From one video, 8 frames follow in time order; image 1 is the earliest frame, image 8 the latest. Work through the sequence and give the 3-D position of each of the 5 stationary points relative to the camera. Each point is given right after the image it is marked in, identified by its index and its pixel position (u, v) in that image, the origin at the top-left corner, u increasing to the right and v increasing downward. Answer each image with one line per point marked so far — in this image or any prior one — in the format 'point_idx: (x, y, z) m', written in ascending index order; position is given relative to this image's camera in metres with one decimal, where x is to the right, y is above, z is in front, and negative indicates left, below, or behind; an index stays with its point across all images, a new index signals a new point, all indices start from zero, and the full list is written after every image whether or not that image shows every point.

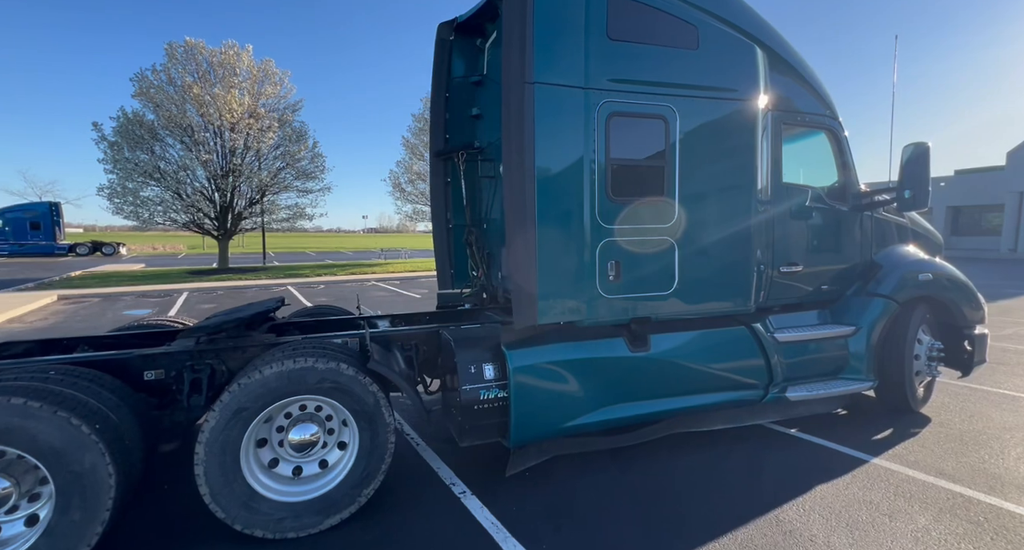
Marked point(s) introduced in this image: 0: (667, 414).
0: (+1.1, -1.0, +3.3) m
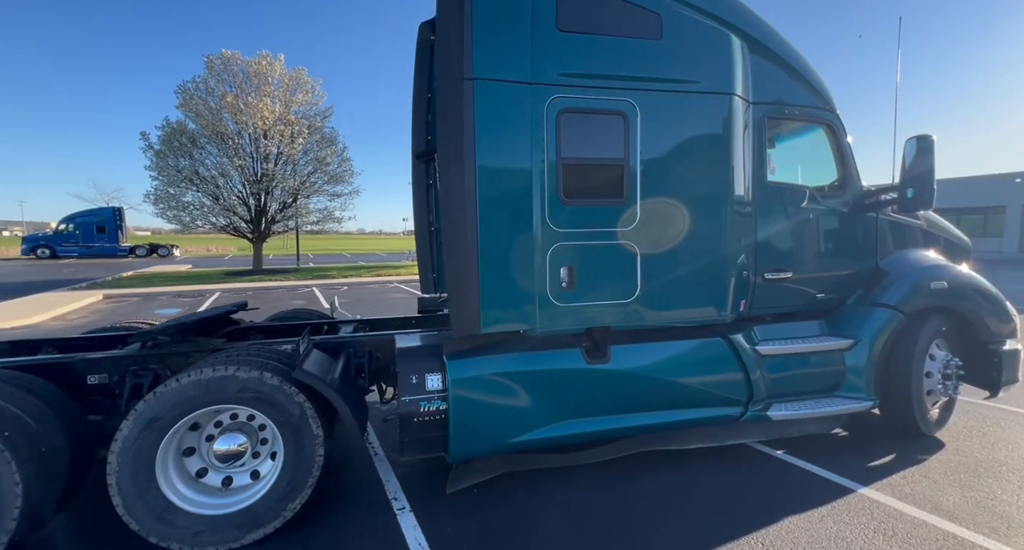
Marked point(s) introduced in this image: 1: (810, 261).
0: (+0.8, -1.0, +3.1) m
1: (+2.4, +0.1, +3.6) m
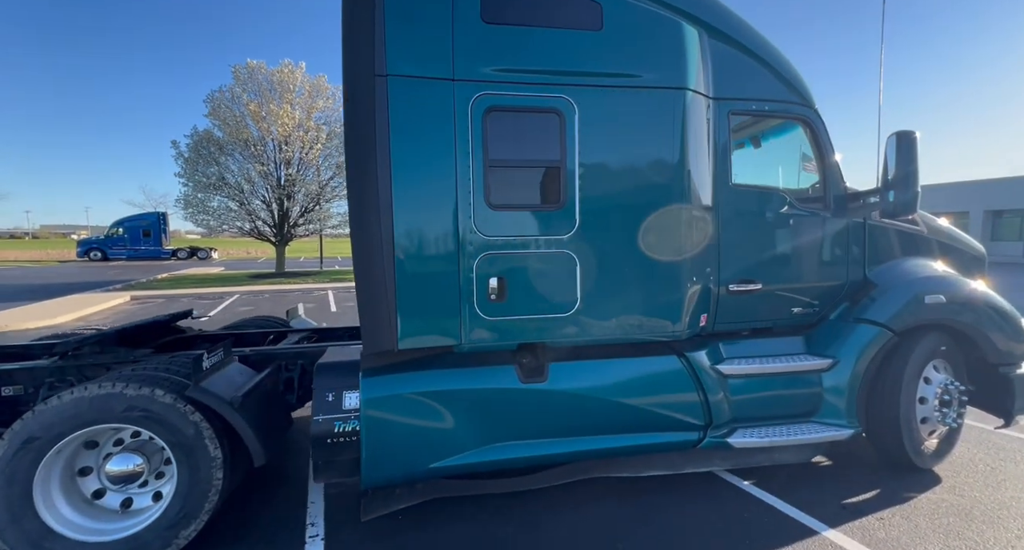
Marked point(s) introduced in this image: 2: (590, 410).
0: (+0.4, -1.1, +2.8) m
1: (+2.0, 0.0, +3.2) m
2: (+0.5, -0.8, +2.8) m
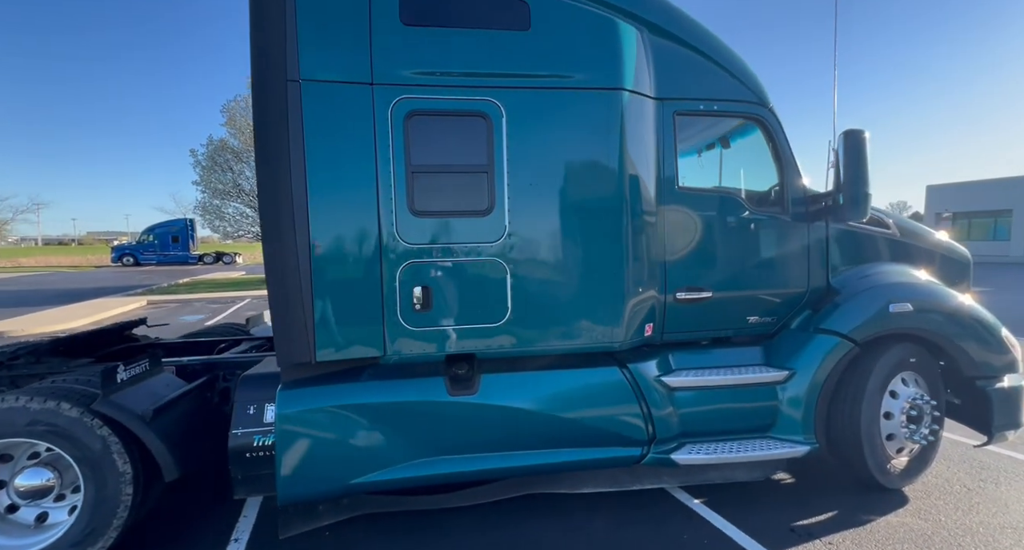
0: (0.0, -1.2, +2.7) m
1: (+1.6, 0.0, +3.1) m
2: (+0.1, -0.9, +2.7) m
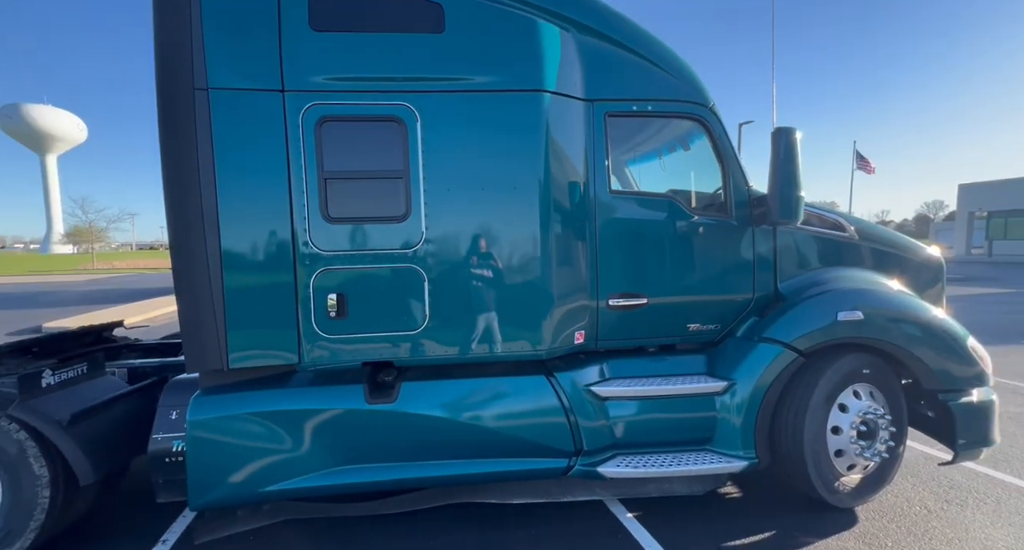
0: (-0.5, -1.2, +2.7) m
1: (+1.2, 0.0, +2.9) m
2: (-0.4, -0.9, +2.6) m
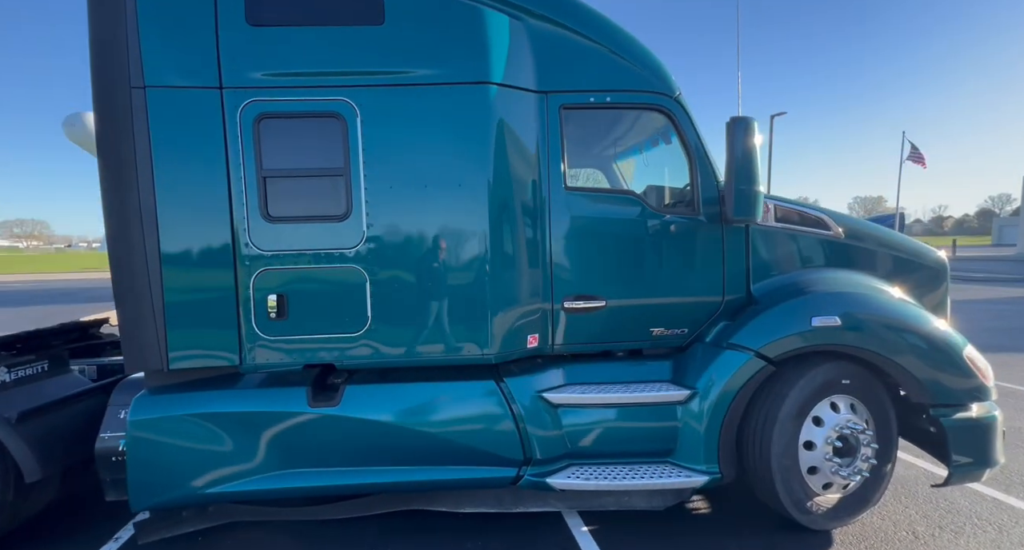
0: (-0.8, -1.2, +2.6) m
1: (+0.9, 0.0, +2.8) m
2: (-0.7, -0.9, +2.6) m
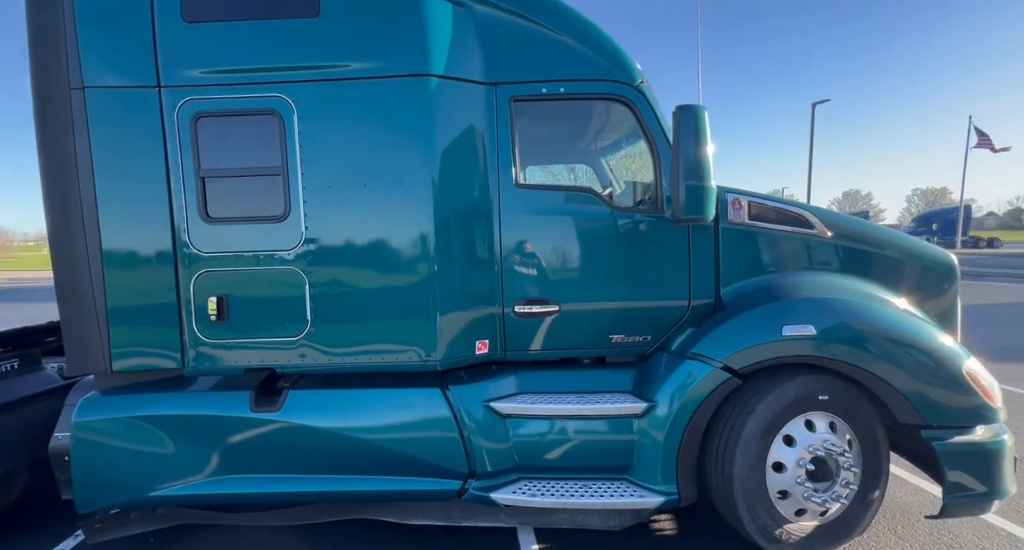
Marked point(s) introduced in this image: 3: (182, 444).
0: (-1.1, -1.2, +2.5) m
1: (+0.6, -0.1, +2.6) m
2: (-1.0, -0.9, +2.5) m
3: (-1.8, -0.9, +2.5) m
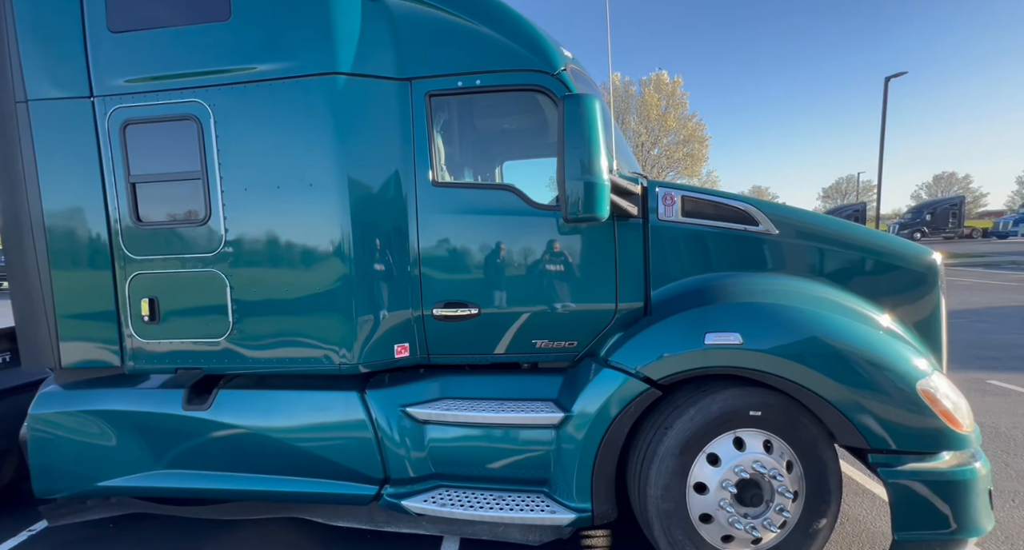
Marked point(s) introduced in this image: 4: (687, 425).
0: (-1.5, -1.2, +2.6) m
1: (+0.2, -0.1, +2.4) m
2: (-1.4, -0.9, +2.5) m
3: (-2.2, -0.9, +2.6) m
4: (+0.8, -0.7, +2.1) m
